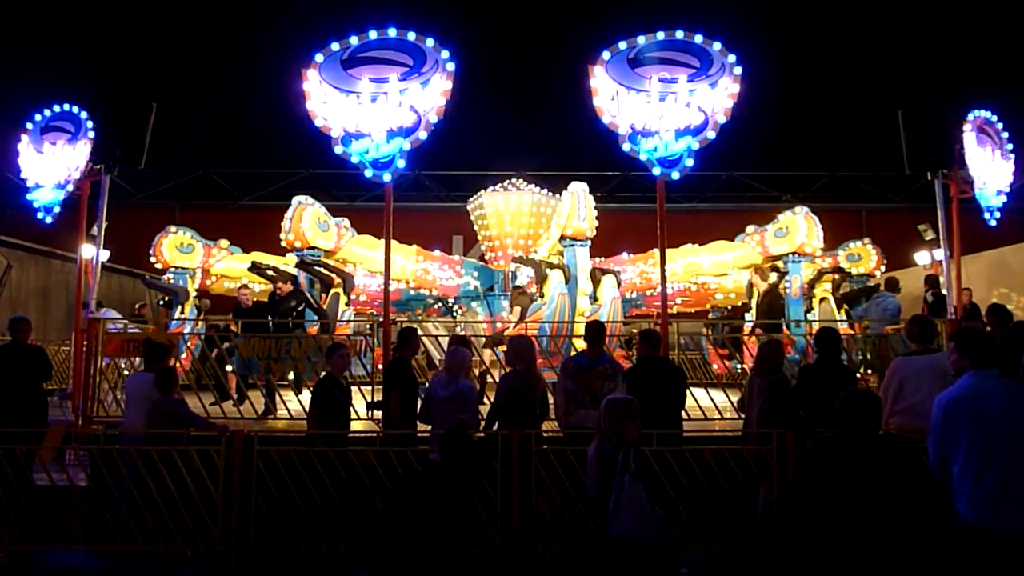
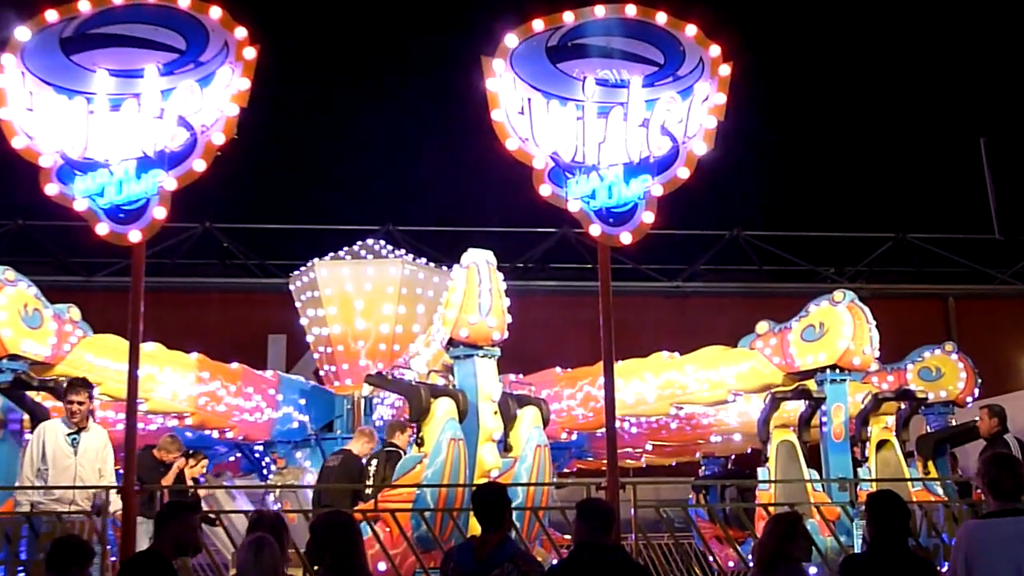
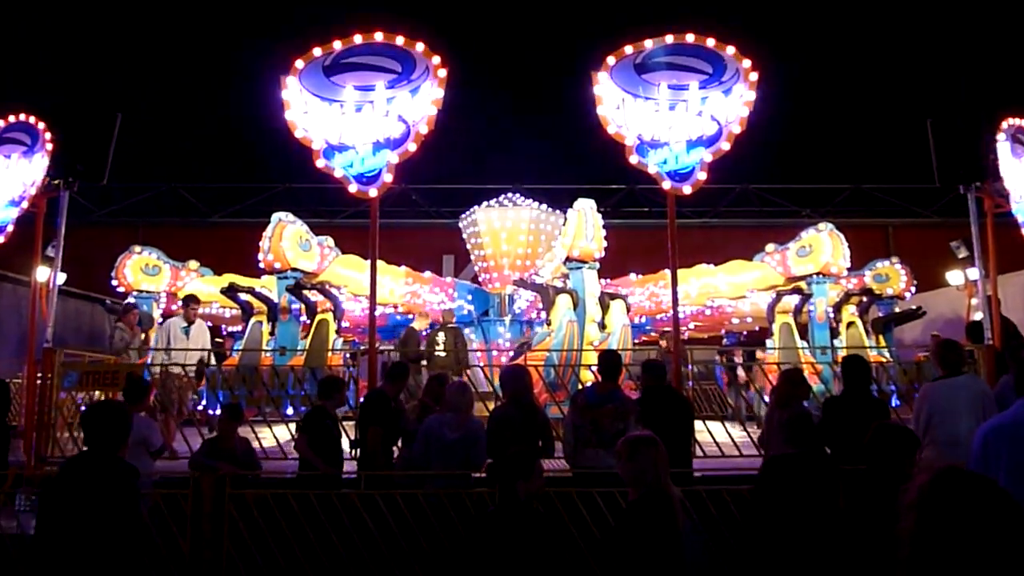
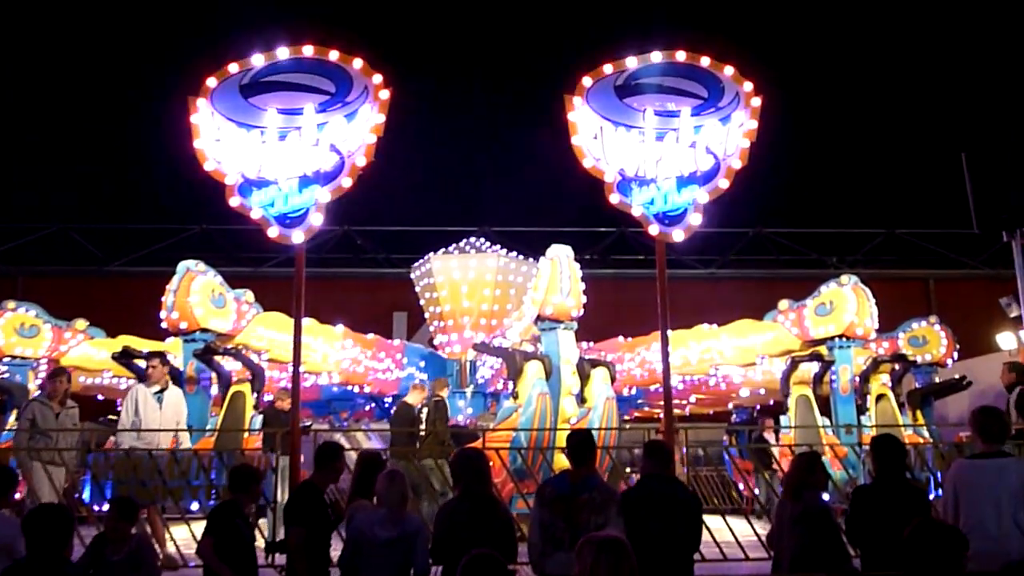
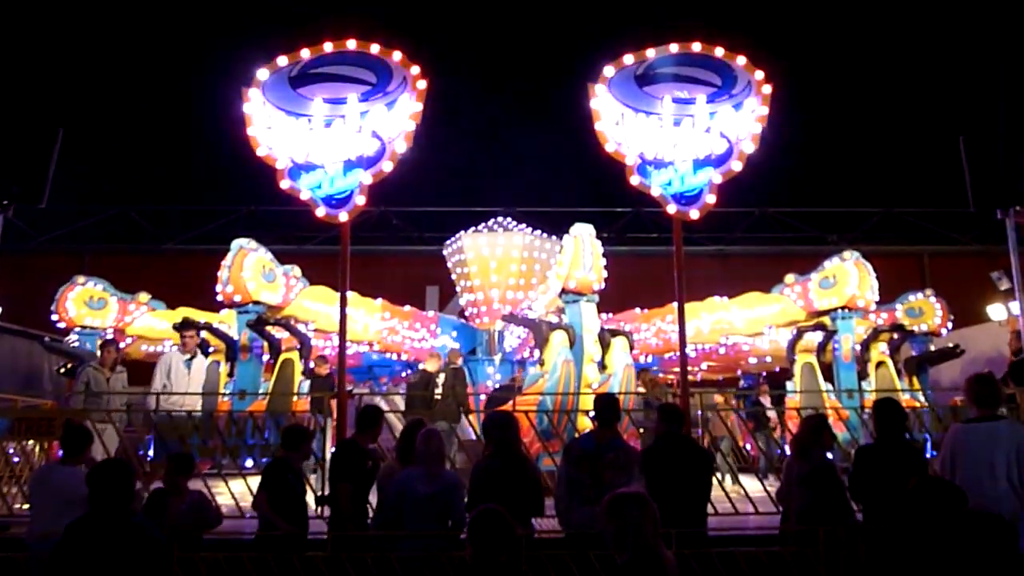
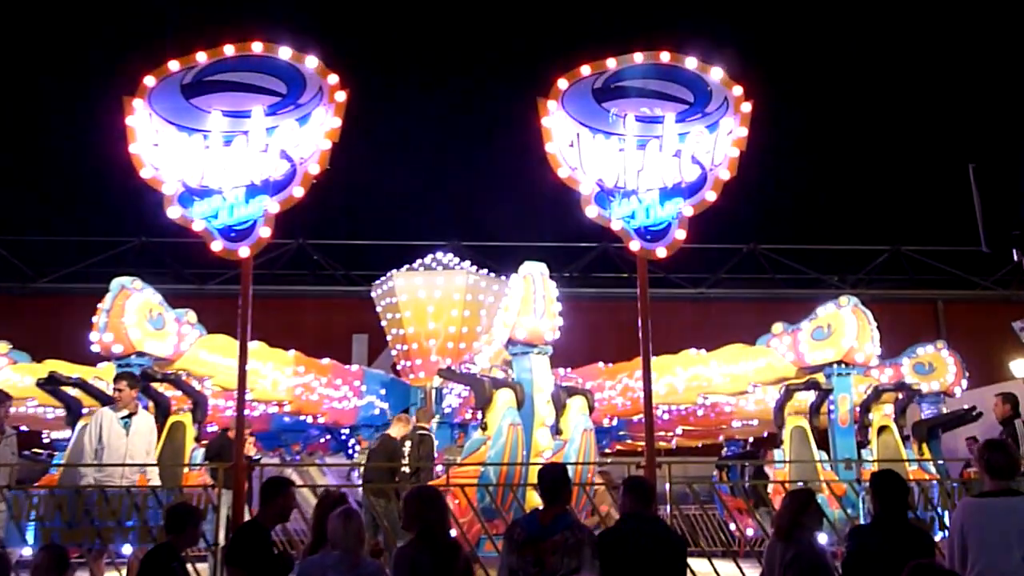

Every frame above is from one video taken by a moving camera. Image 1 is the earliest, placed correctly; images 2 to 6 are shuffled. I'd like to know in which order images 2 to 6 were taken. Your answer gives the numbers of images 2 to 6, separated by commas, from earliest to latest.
3, 5, 4, 6, 2
